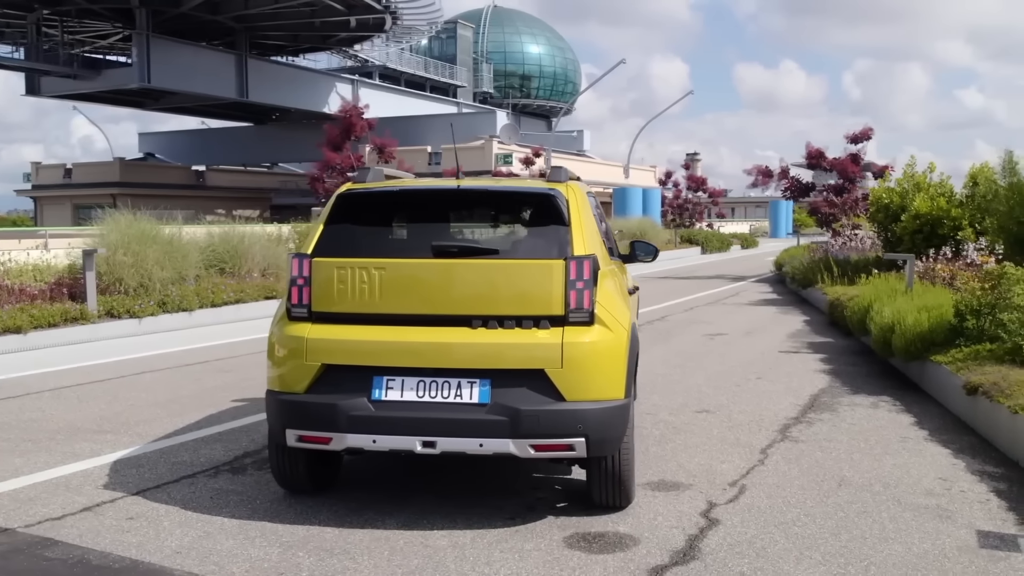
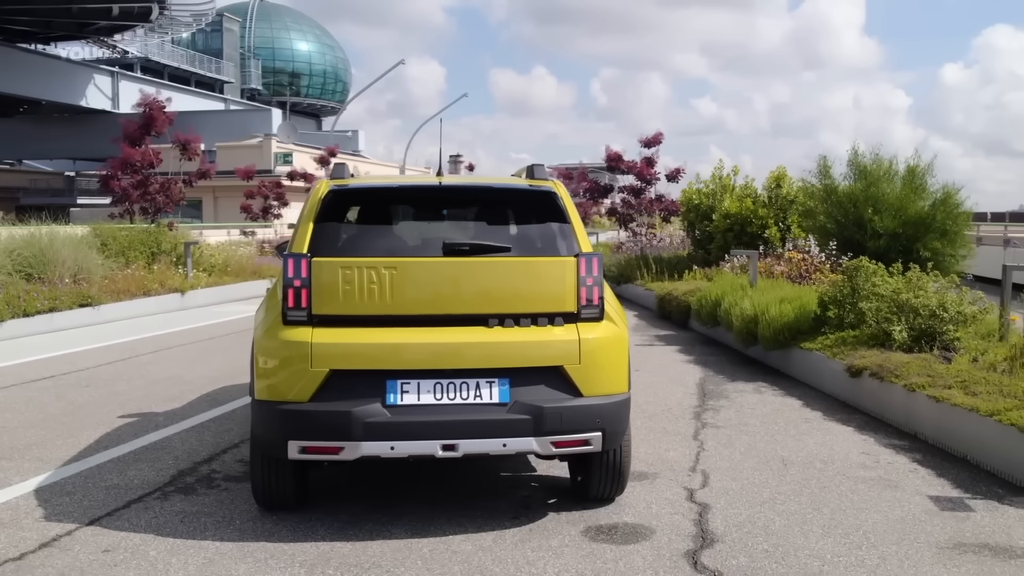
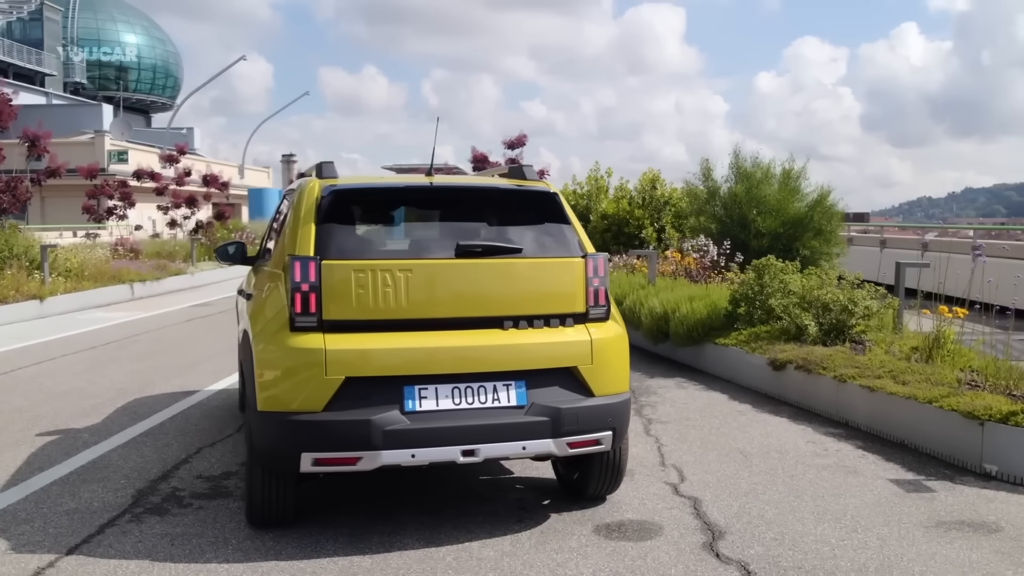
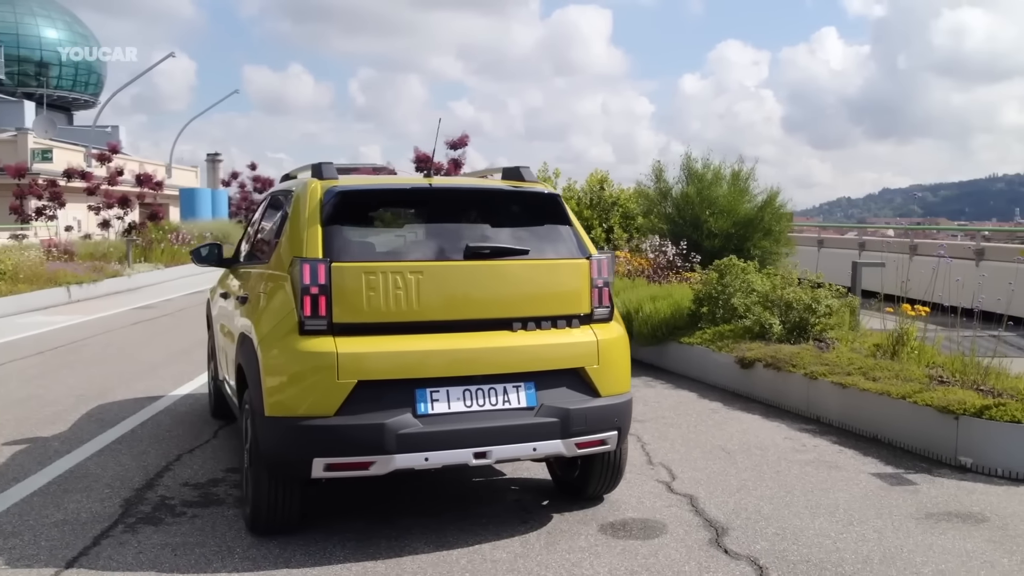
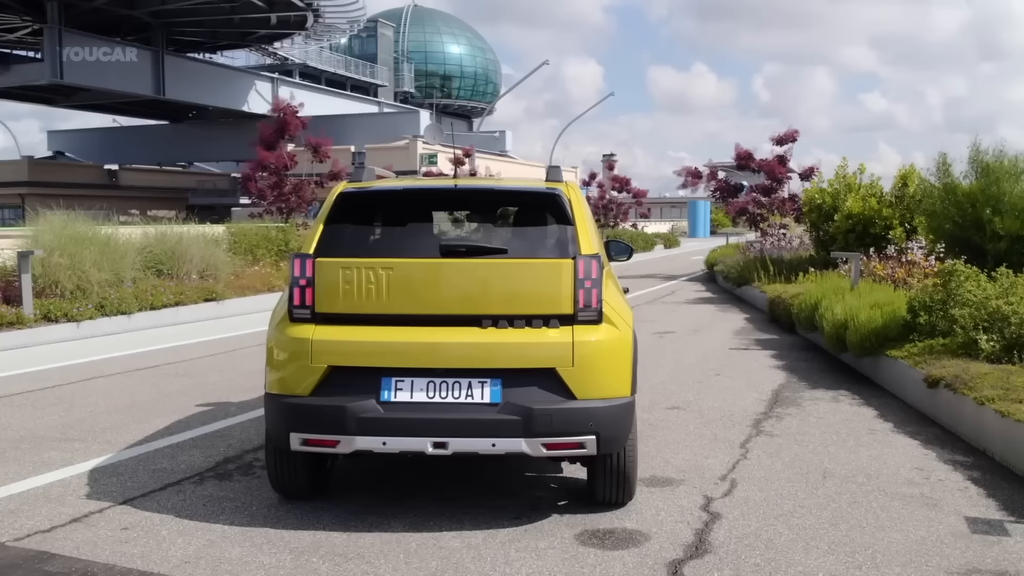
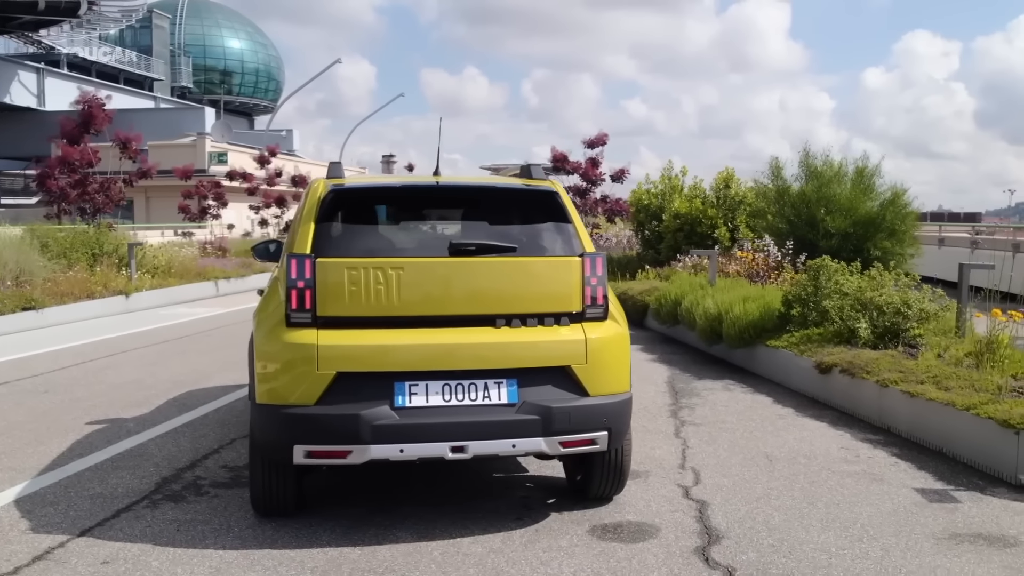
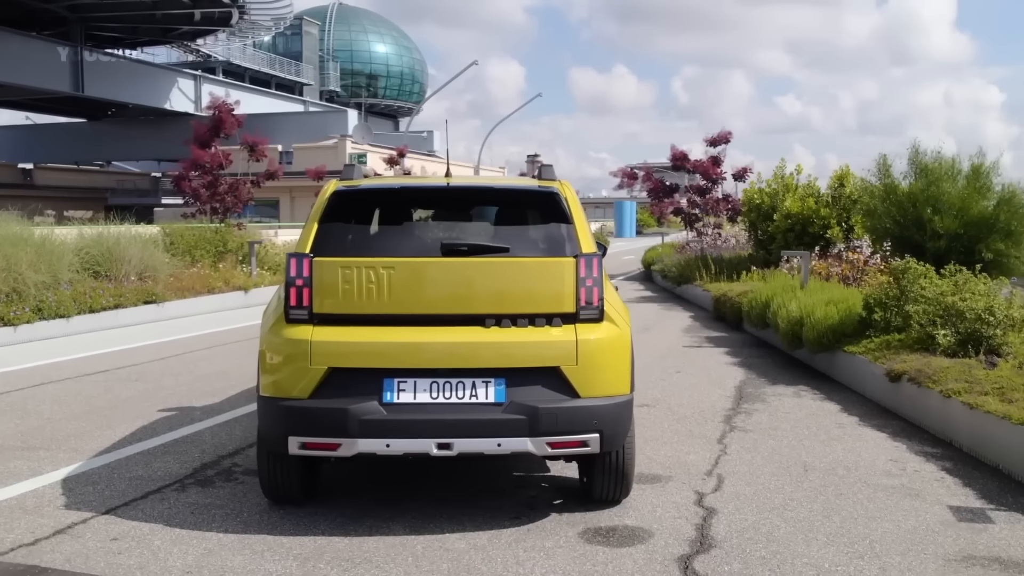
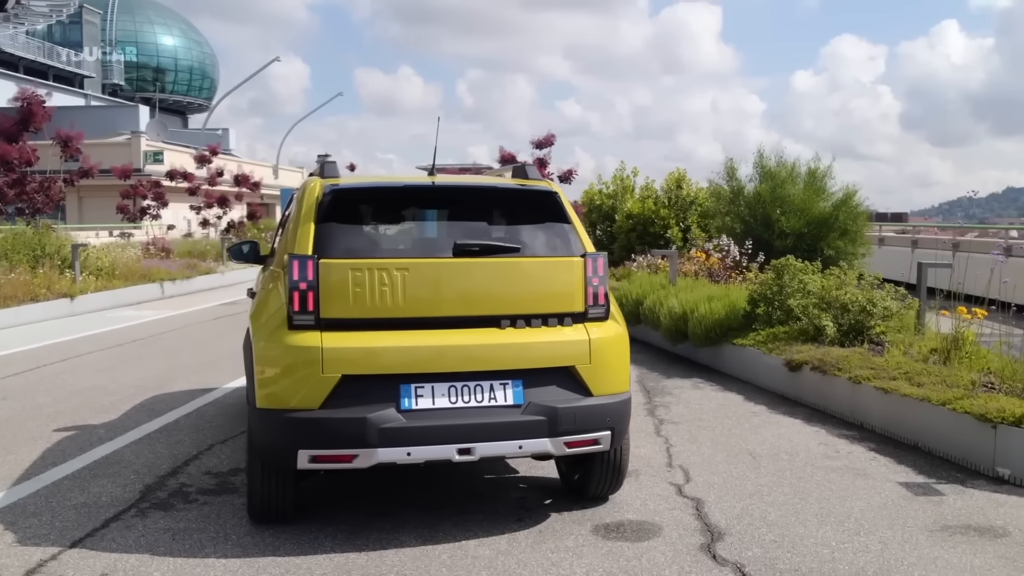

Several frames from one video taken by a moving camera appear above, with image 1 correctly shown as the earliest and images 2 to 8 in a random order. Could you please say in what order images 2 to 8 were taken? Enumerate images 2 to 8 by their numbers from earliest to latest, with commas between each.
5, 7, 2, 6, 8, 3, 4
